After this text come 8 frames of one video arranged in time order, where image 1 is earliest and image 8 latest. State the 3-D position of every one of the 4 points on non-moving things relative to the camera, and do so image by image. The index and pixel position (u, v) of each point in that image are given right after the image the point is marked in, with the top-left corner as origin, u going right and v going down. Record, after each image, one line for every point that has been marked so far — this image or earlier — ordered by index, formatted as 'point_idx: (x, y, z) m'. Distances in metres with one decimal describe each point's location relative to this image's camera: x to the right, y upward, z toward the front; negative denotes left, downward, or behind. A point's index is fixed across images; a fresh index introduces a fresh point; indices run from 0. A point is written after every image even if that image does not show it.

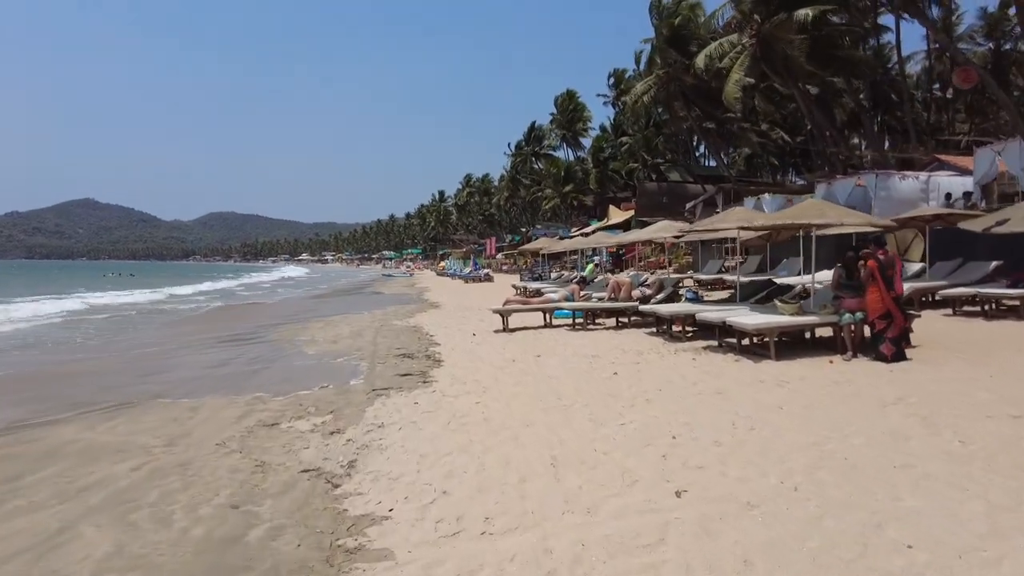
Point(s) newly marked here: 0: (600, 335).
0: (+1.4, -0.8, +10.8) m
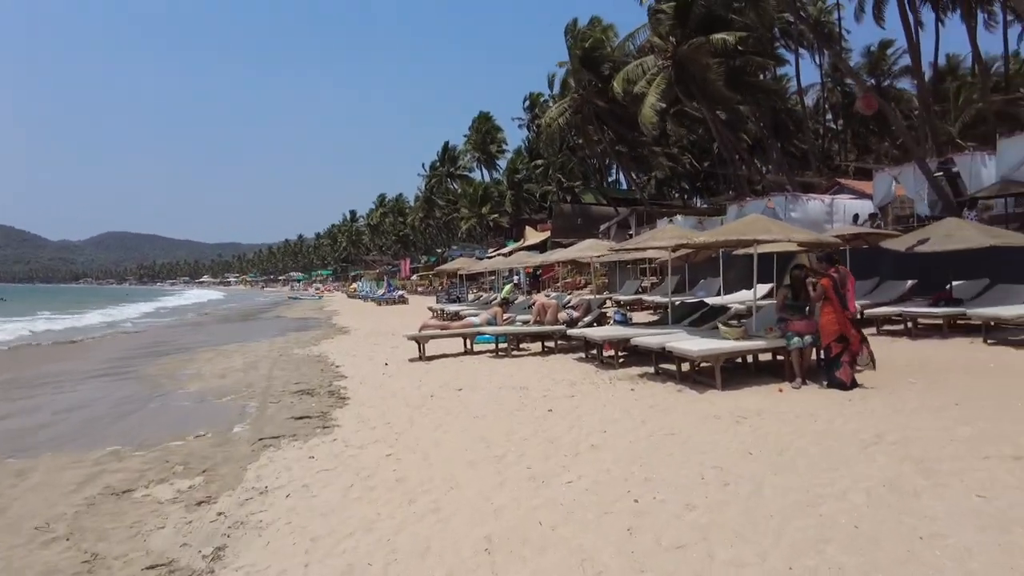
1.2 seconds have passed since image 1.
0: (+0.2, -1.2, +9.9) m
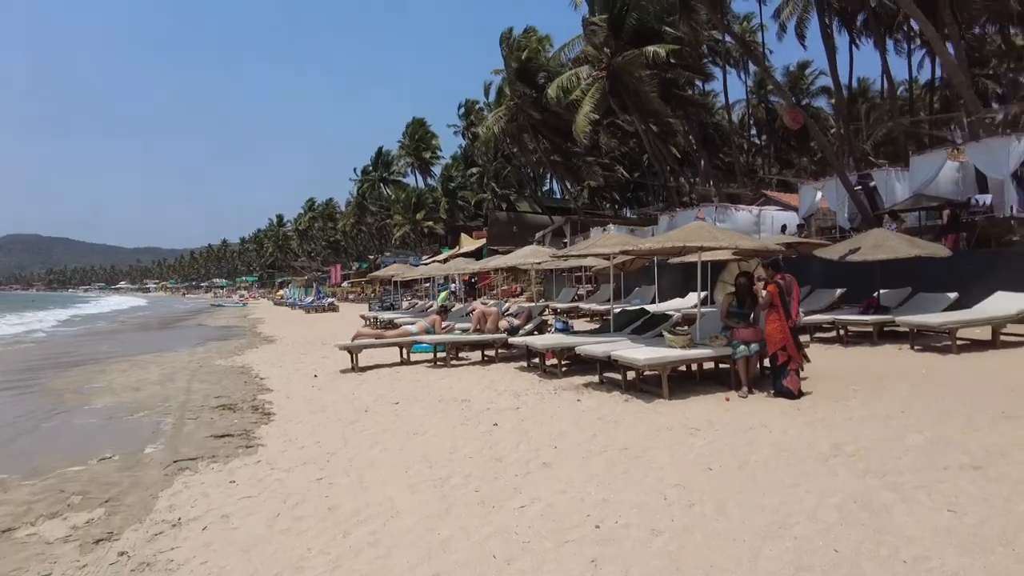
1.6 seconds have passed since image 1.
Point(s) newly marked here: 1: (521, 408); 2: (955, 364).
0: (-0.7, -1.3, +9.5) m
1: (+0.1, -1.2, +6.8) m
2: (+5.7, -1.0, +8.6) m
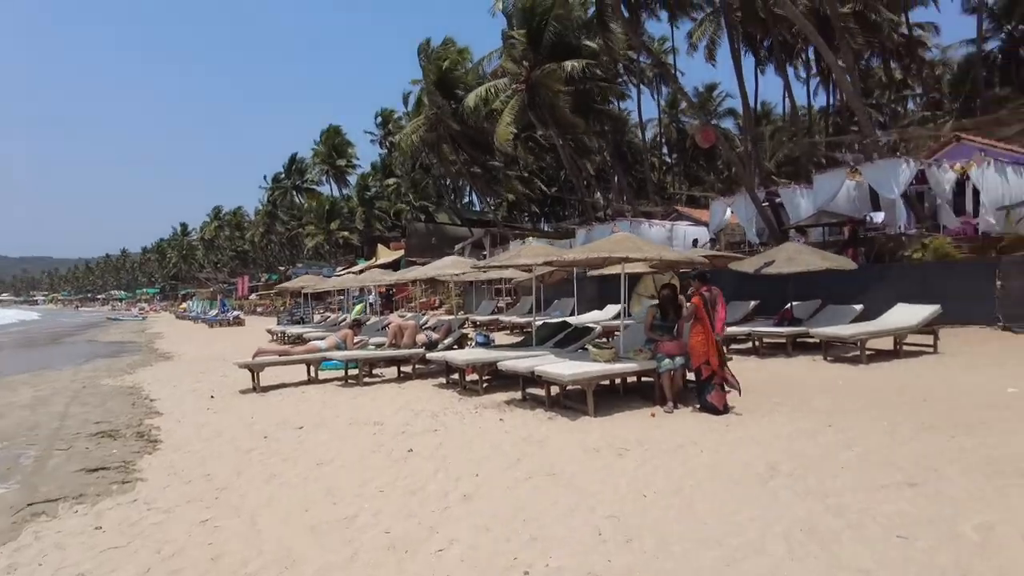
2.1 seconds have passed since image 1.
0: (-1.8, -1.4, +8.9) m
1: (-0.7, -1.3, +6.3) m
2: (+4.7, -1.1, +8.8) m
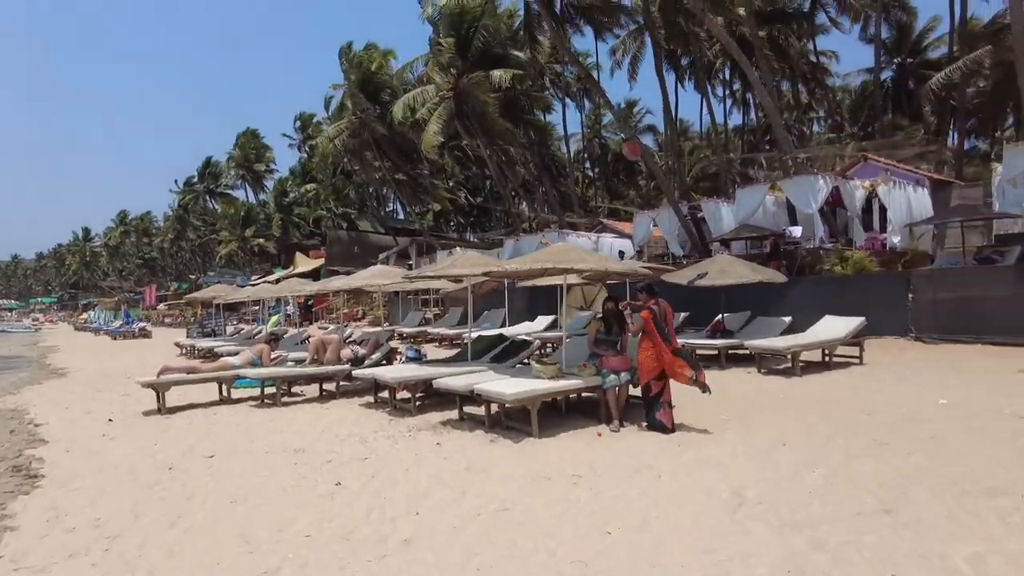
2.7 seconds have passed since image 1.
0: (-2.6, -1.6, +8.2) m
1: (-1.2, -1.4, +5.7) m
2: (+3.8, -1.3, +8.8) m
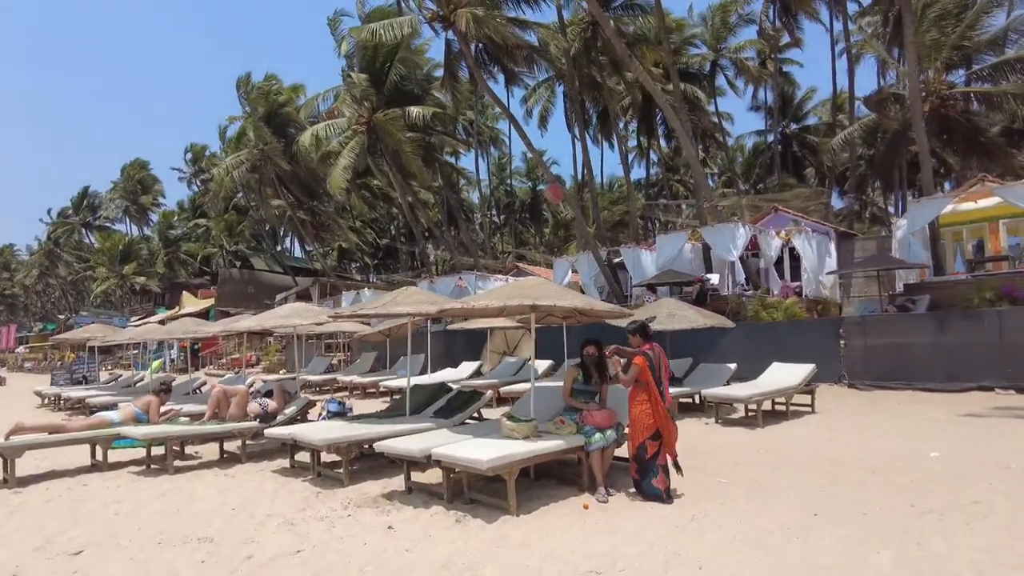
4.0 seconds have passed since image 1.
0: (-3.1, -2.0, +6.6) m
1: (-1.3, -1.7, +4.3) m
2: (+3.2, -1.9, +8.1) m
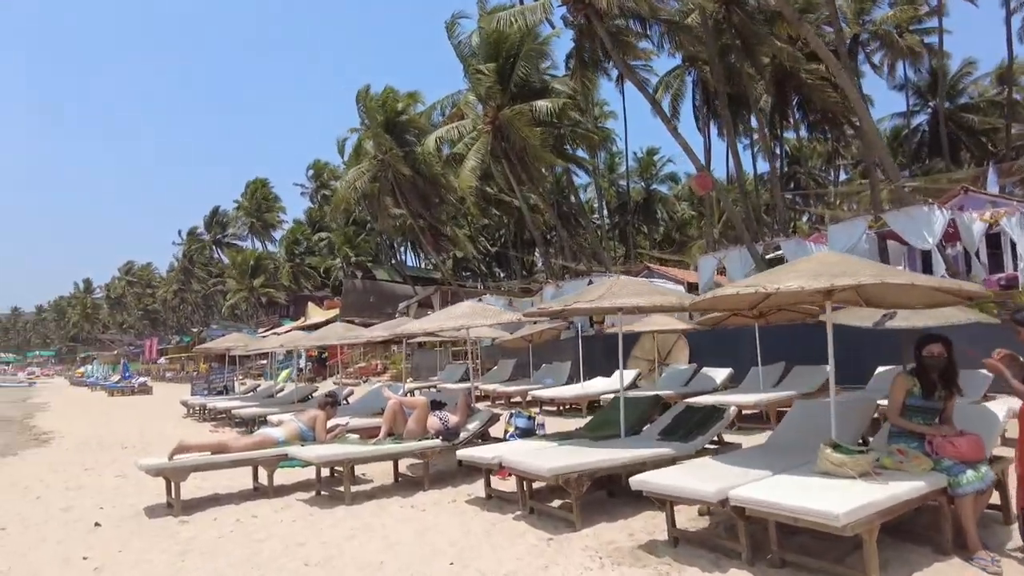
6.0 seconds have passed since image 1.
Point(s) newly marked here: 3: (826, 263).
0: (-1.0, -1.9, +5.3) m
1: (+0.4, -1.6, +2.9) m
2: (+5.5, -1.6, +5.9) m
3: (+2.2, +0.1, +4.7) m
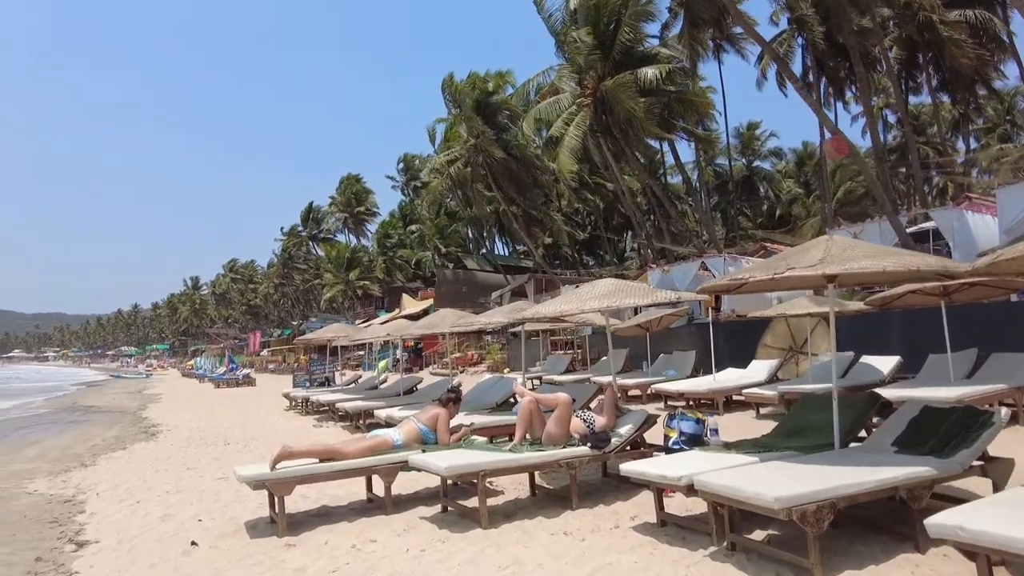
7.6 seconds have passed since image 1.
0: (+0.2, -1.7, +4.1) m
1: (+1.3, -1.3, +1.4) m
2: (+6.7, -1.3, +3.9) m
3: (+3.2, +0.4, +3.0) m
